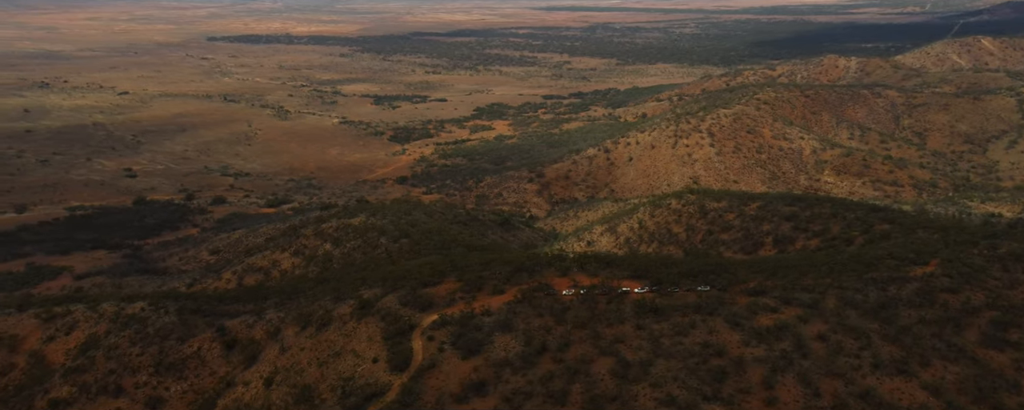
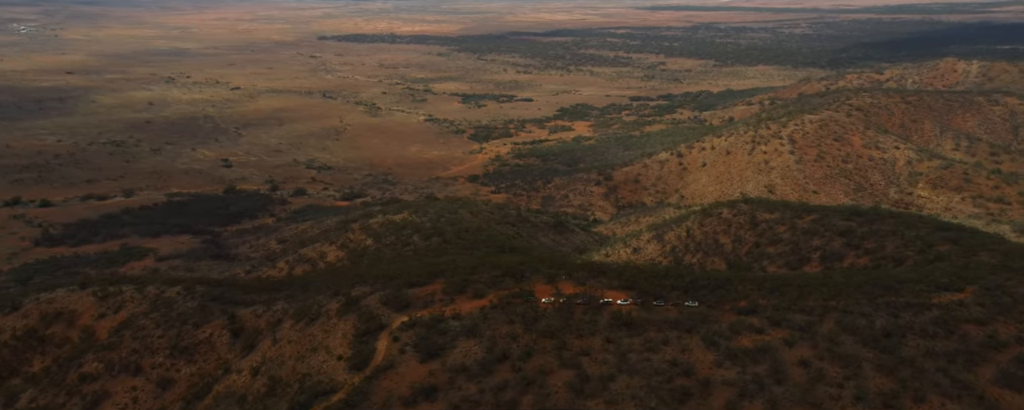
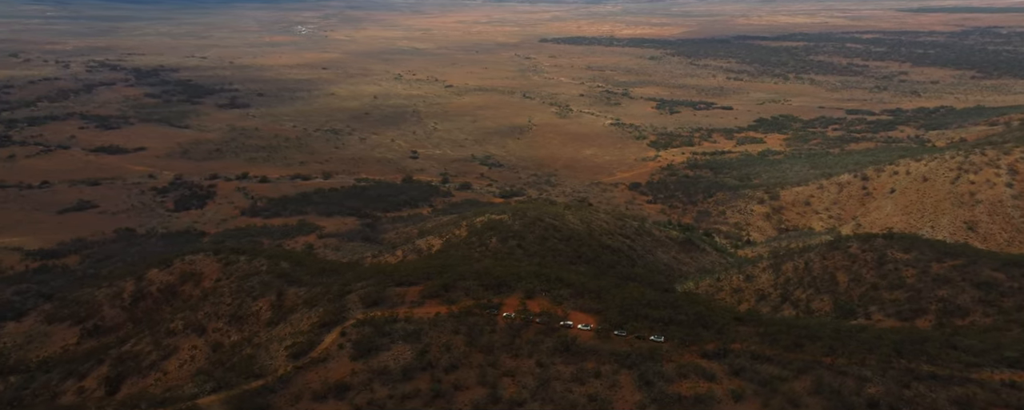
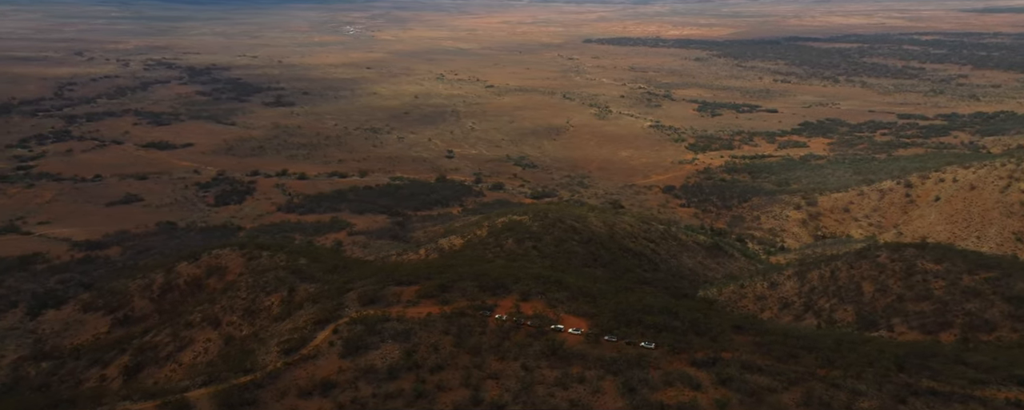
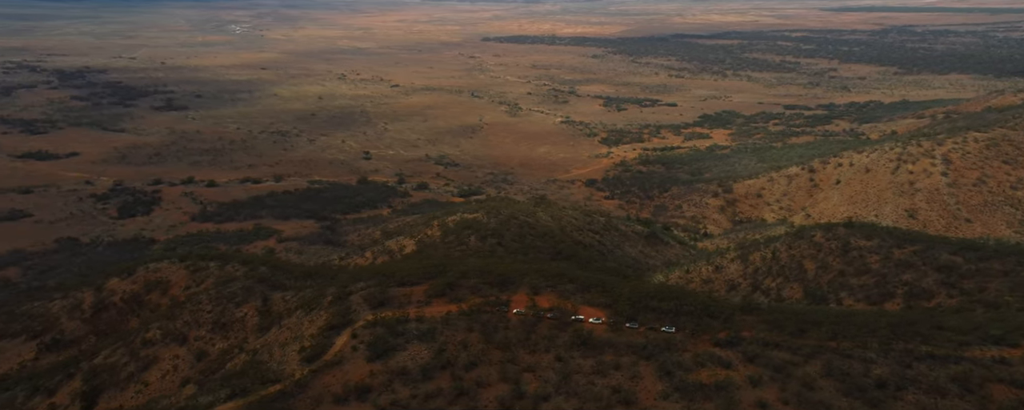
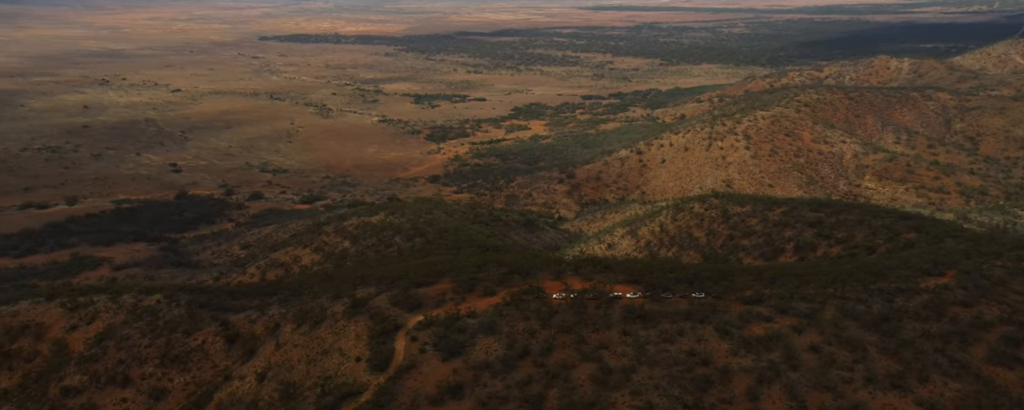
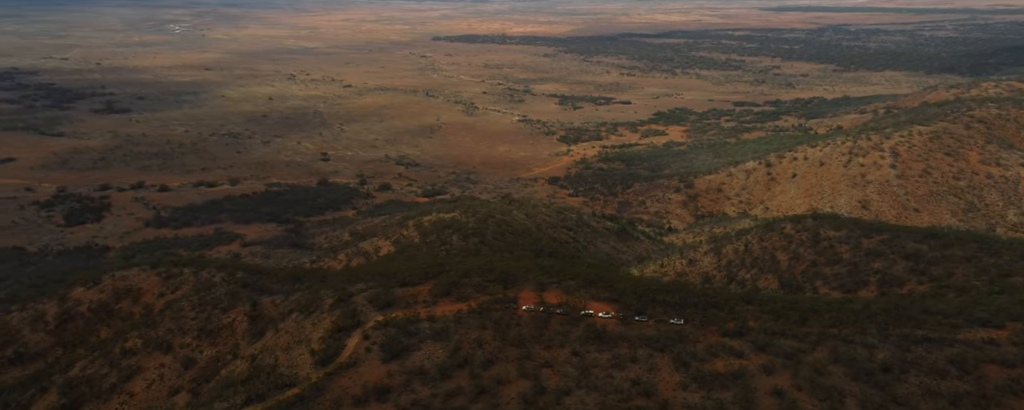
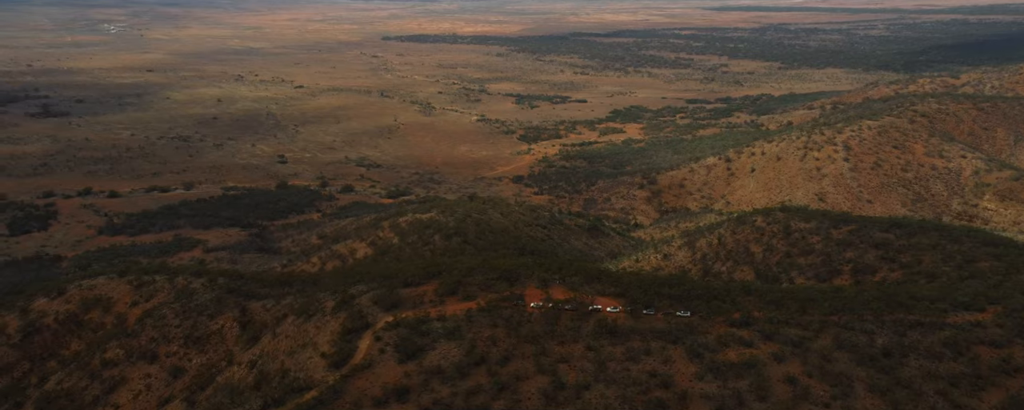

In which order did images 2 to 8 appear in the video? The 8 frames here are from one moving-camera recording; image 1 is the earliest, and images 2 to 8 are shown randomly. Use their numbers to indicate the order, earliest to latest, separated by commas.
6, 2, 8, 7, 5, 3, 4
